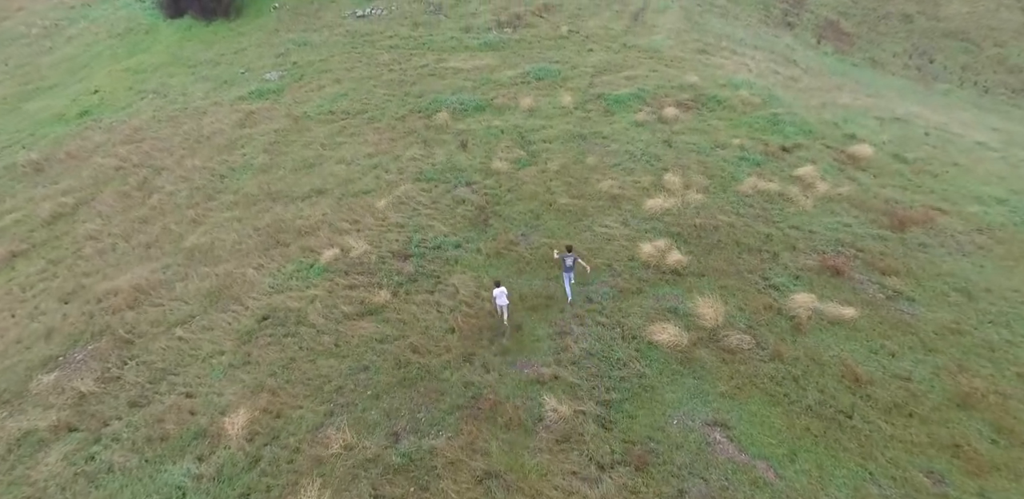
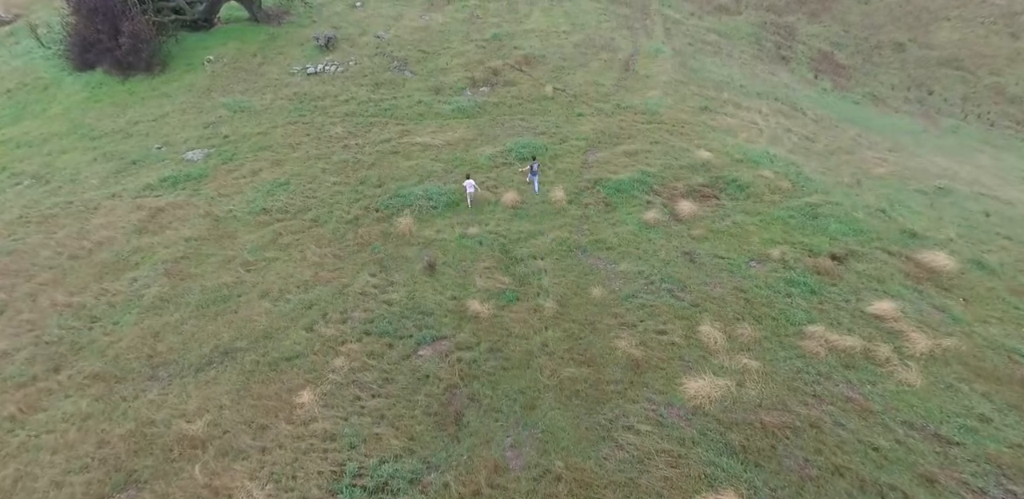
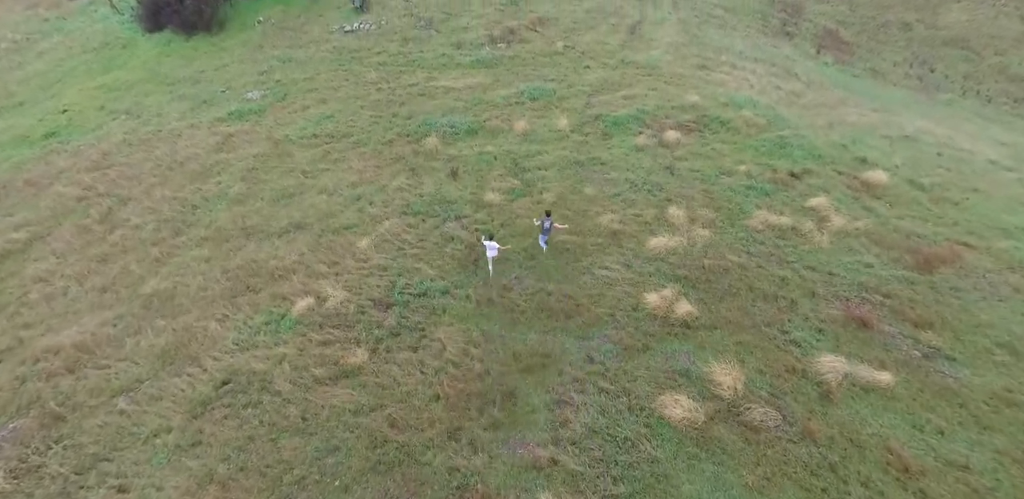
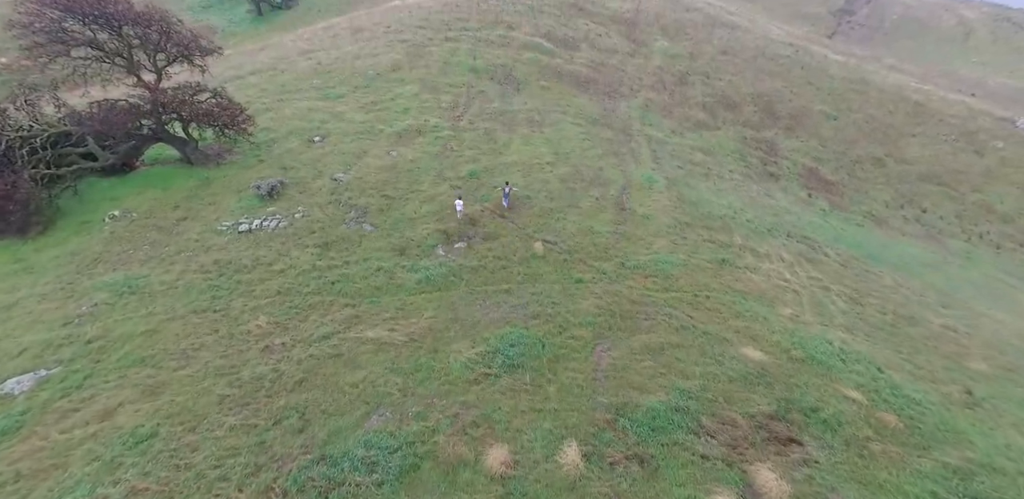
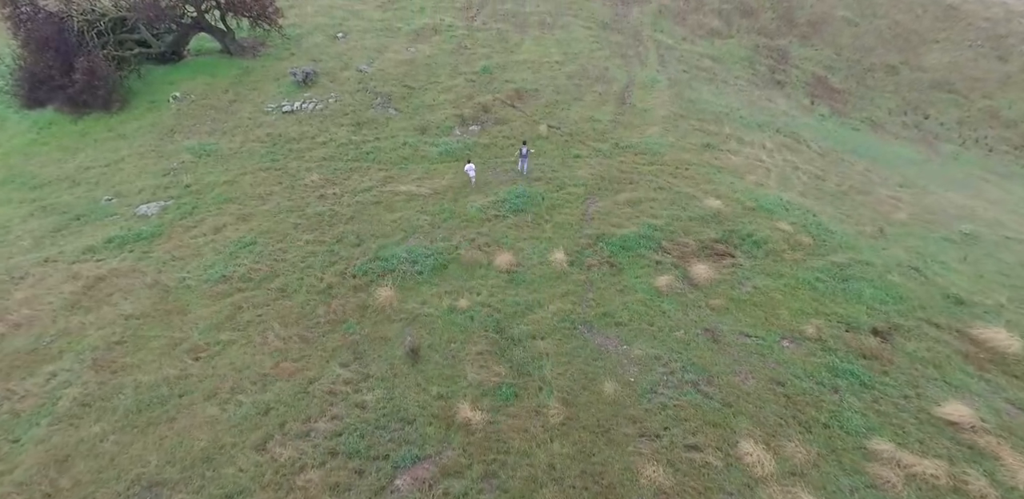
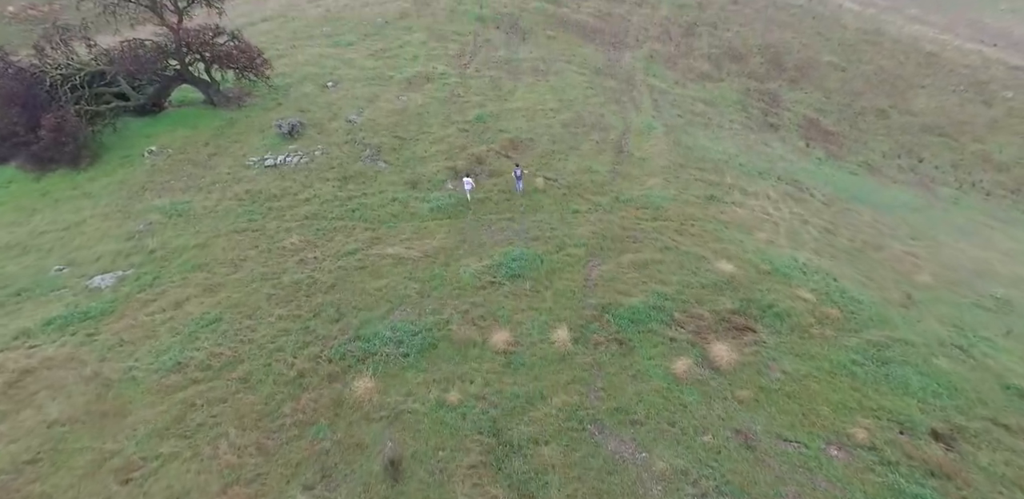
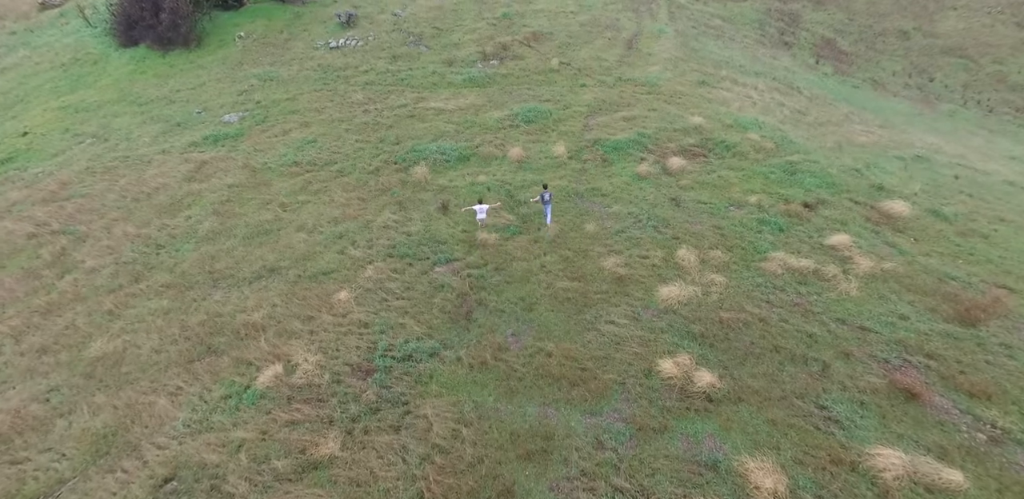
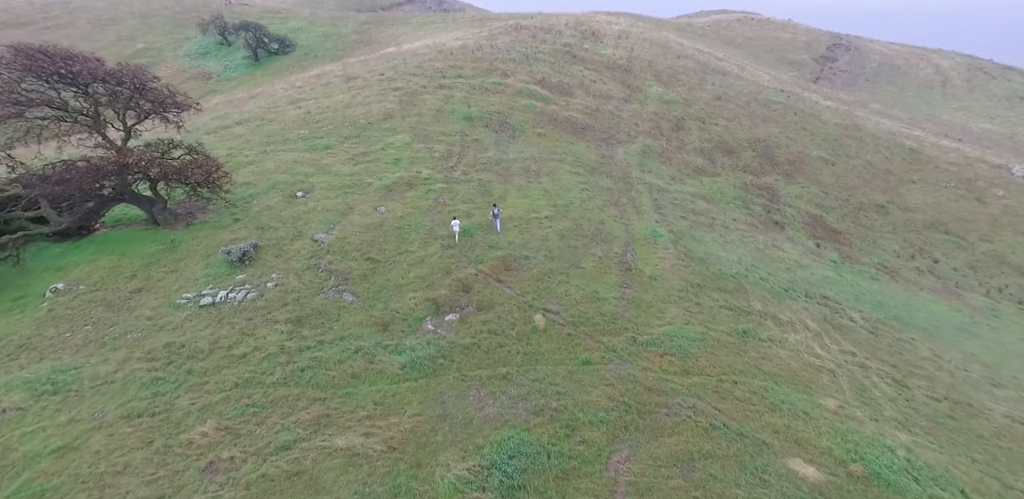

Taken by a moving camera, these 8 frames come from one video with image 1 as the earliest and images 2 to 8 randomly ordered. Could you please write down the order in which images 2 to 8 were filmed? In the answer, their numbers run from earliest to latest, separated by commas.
3, 7, 2, 5, 6, 4, 8
